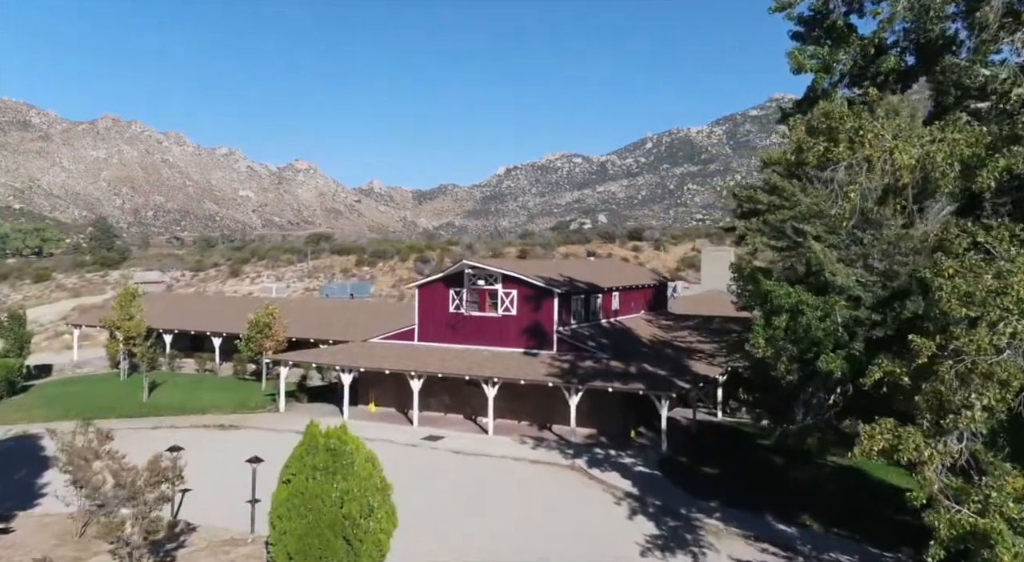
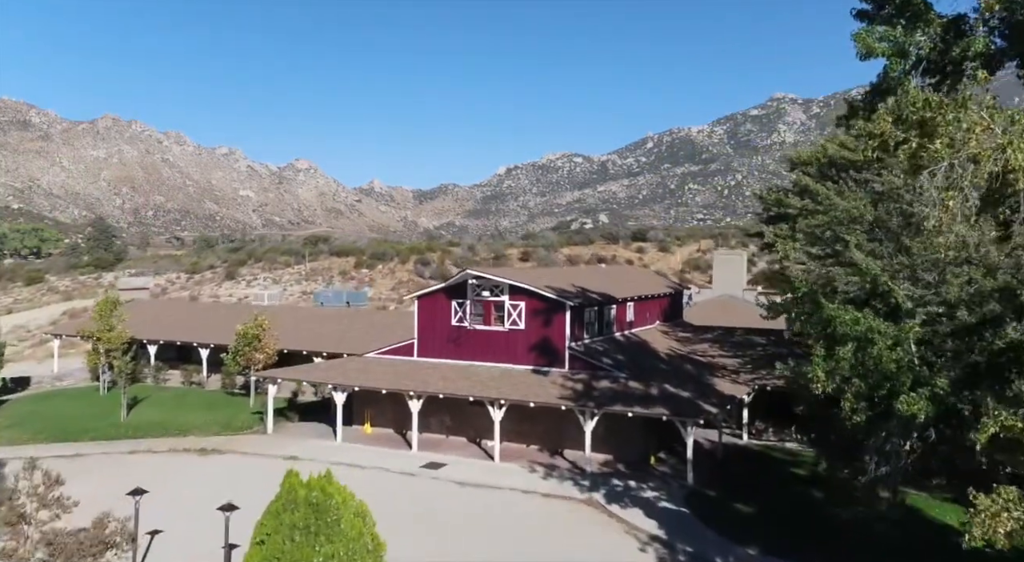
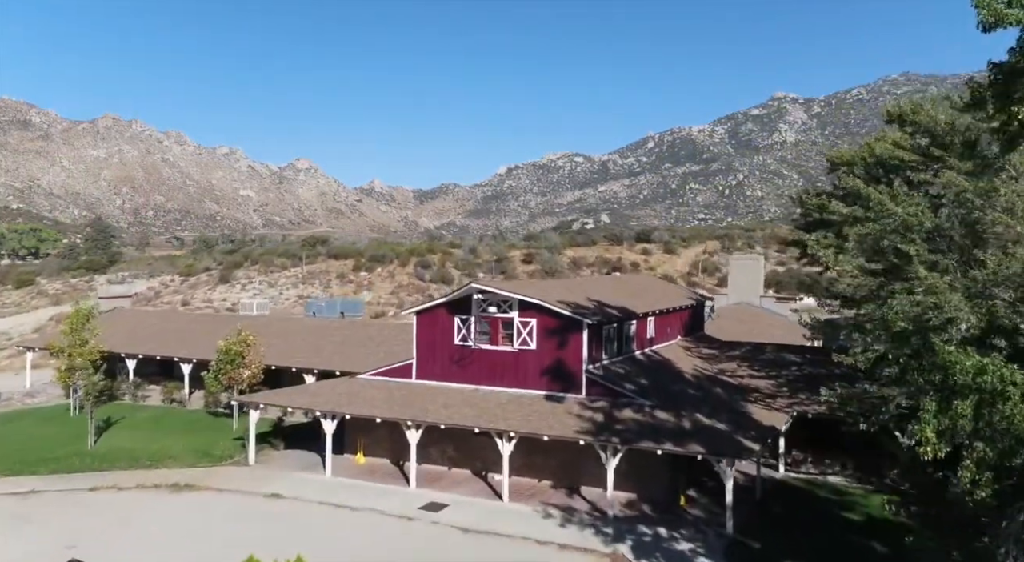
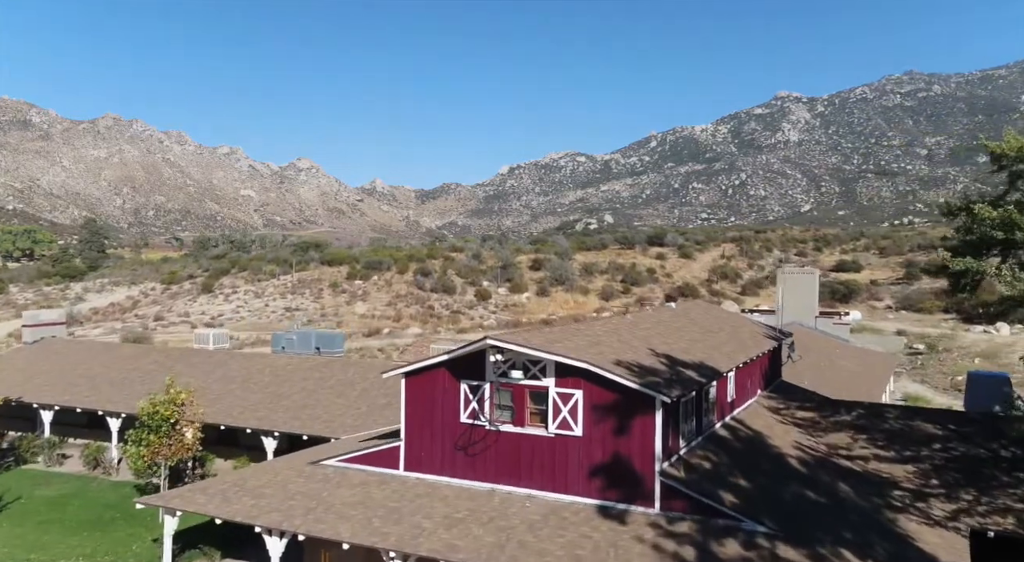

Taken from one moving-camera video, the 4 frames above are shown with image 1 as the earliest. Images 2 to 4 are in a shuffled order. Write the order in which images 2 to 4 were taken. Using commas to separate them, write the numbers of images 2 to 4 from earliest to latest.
2, 3, 4
